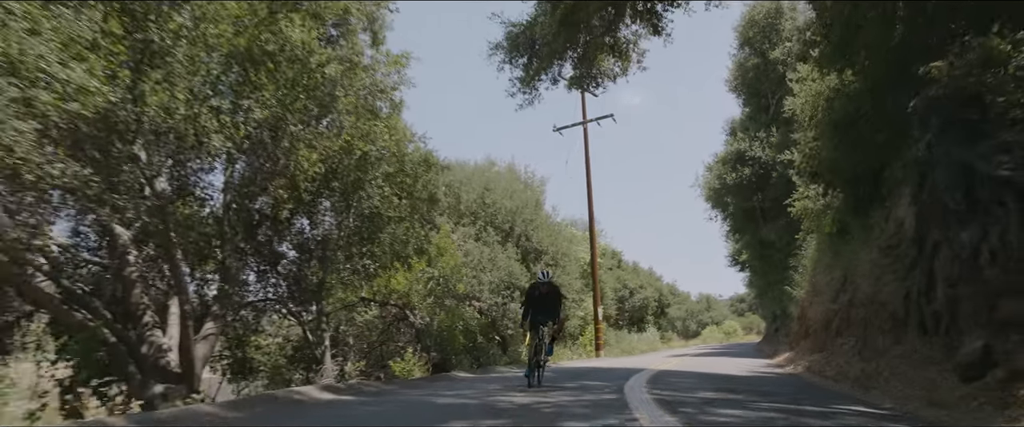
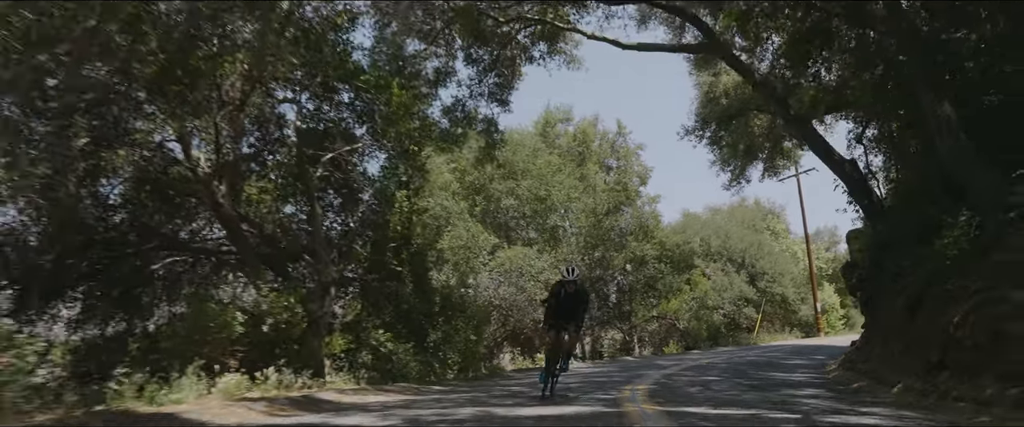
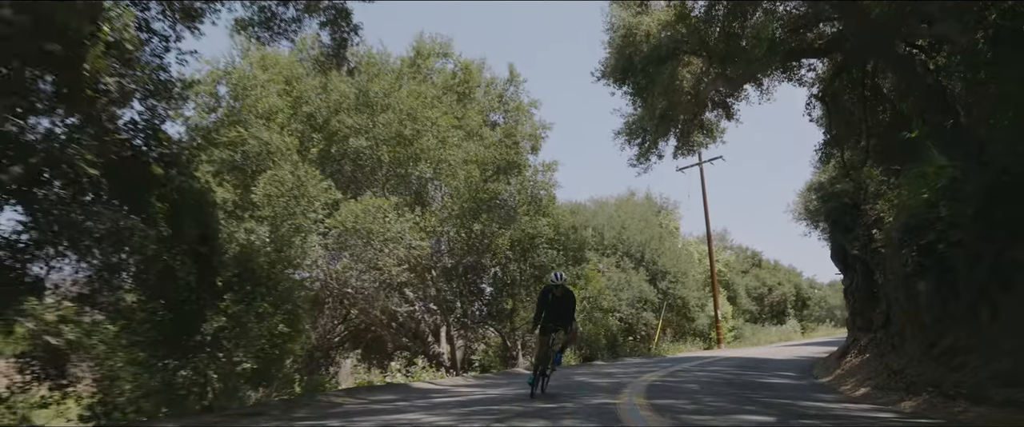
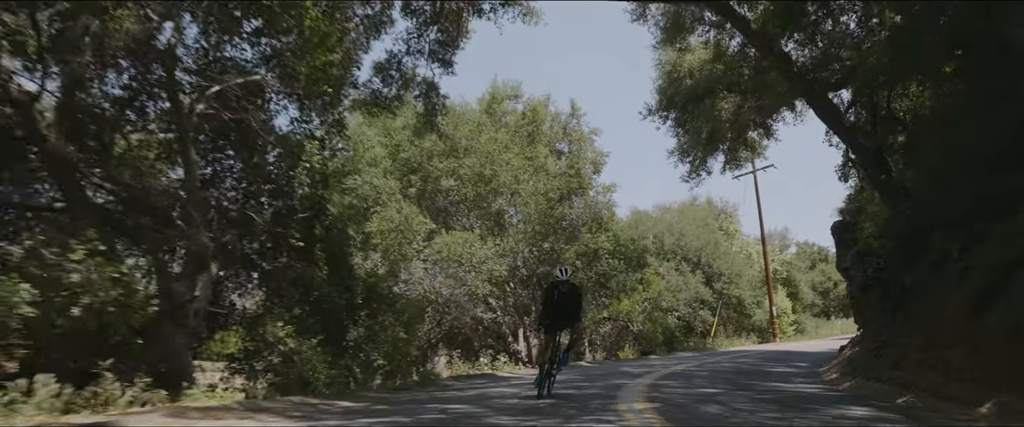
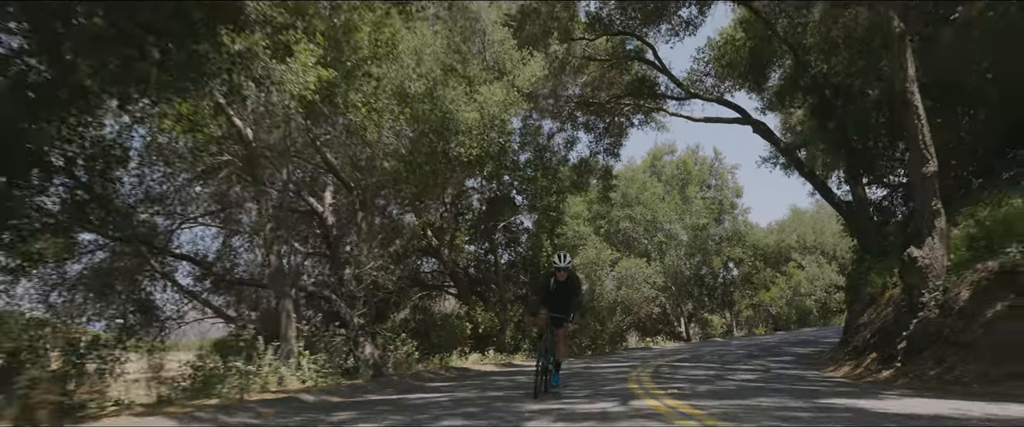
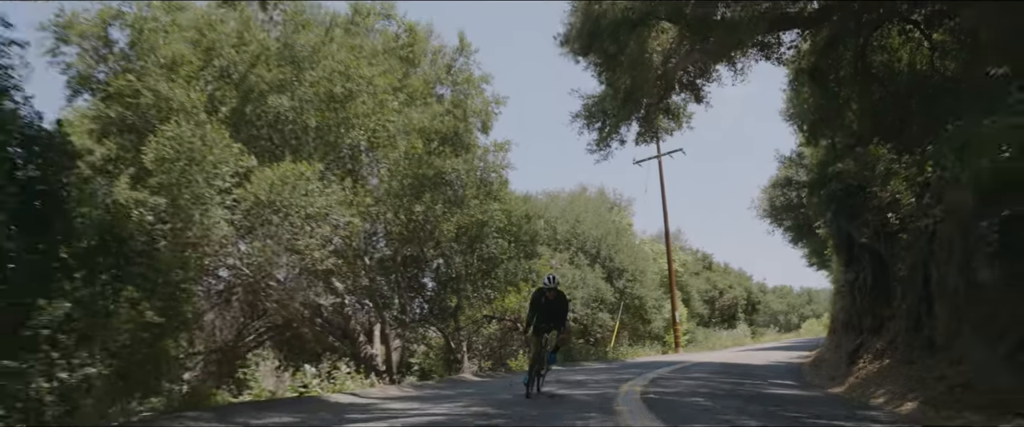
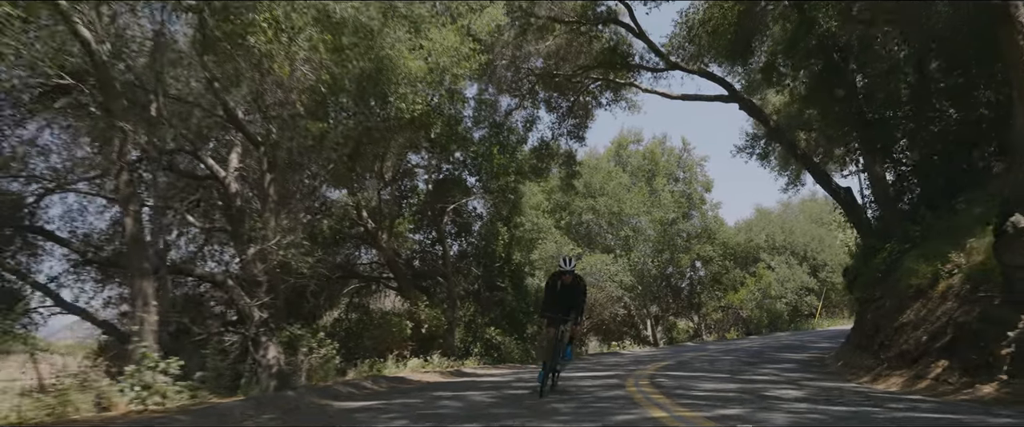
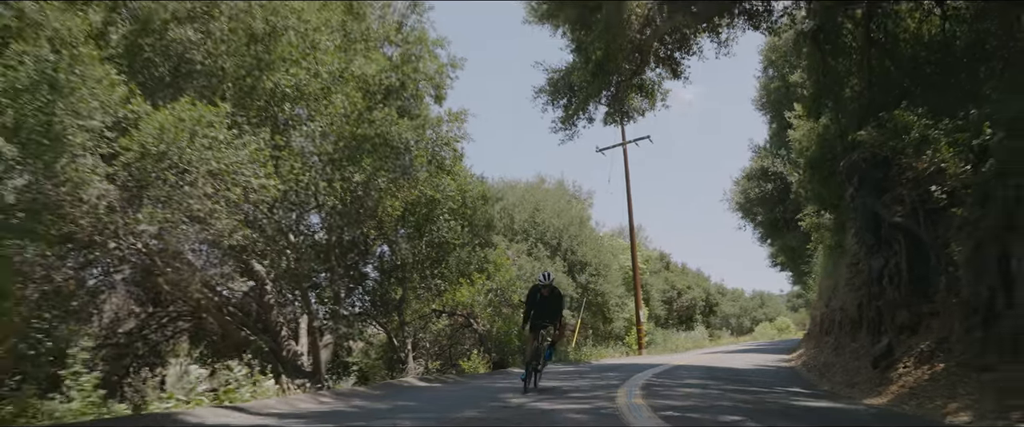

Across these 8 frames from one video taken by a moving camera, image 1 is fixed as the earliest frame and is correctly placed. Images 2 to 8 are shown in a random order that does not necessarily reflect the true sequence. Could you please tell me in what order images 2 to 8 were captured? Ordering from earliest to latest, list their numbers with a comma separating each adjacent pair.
8, 6, 3, 4, 2, 7, 5
